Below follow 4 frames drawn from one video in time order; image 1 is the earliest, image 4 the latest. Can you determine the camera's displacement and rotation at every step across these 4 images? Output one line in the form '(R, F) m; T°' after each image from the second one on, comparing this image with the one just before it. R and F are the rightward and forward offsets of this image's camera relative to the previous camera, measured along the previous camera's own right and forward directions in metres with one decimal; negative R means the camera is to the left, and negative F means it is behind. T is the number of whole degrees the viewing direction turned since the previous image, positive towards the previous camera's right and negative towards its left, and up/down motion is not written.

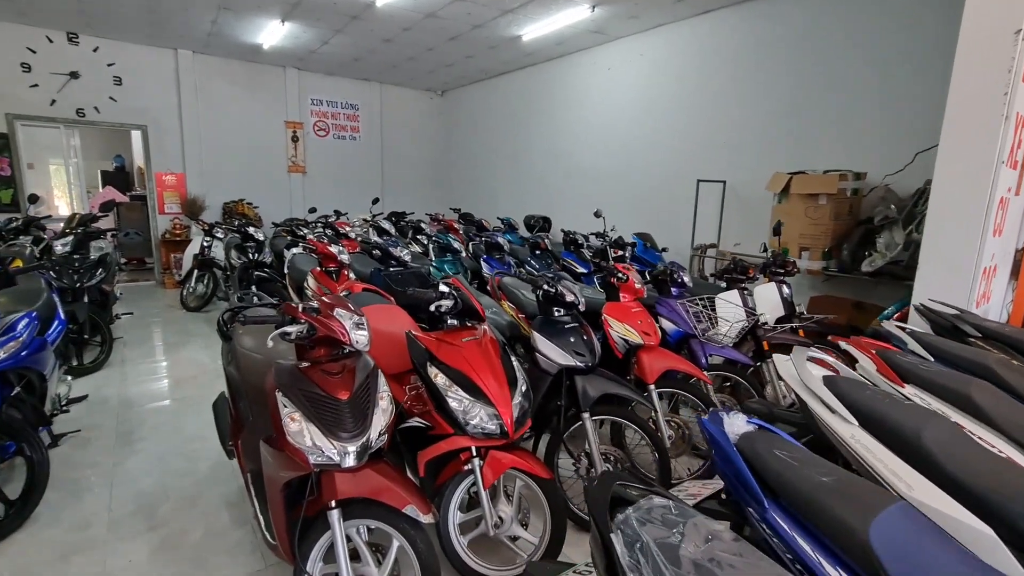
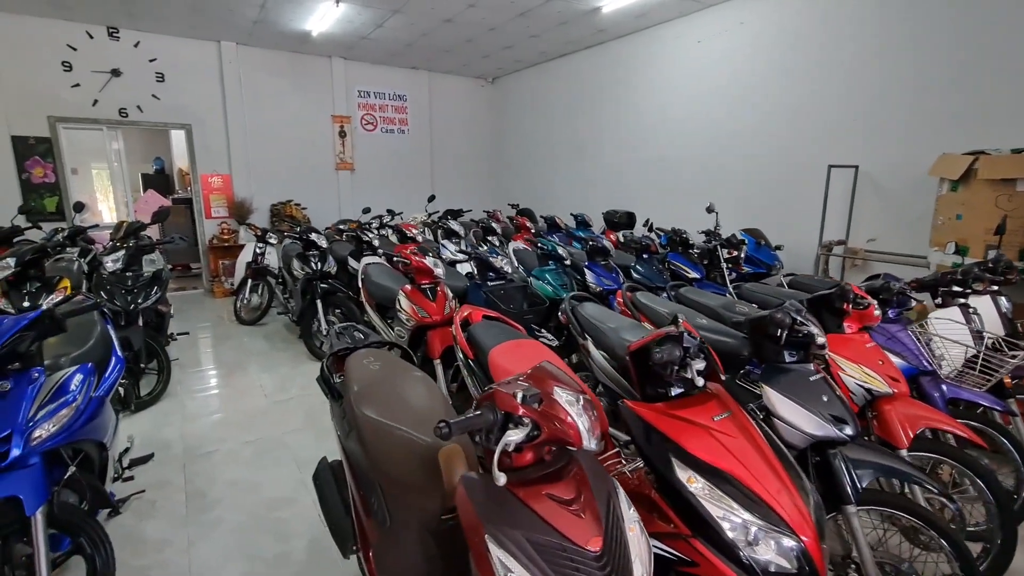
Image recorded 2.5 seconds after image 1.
(-0.5, +0.5) m; -3°
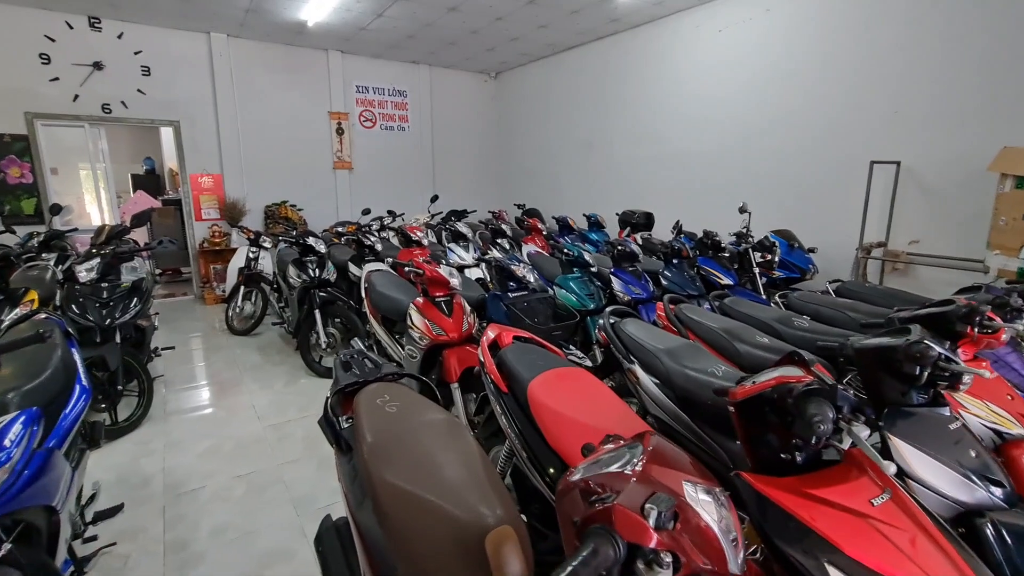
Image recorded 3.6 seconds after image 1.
(-0.1, +0.3) m; 0°
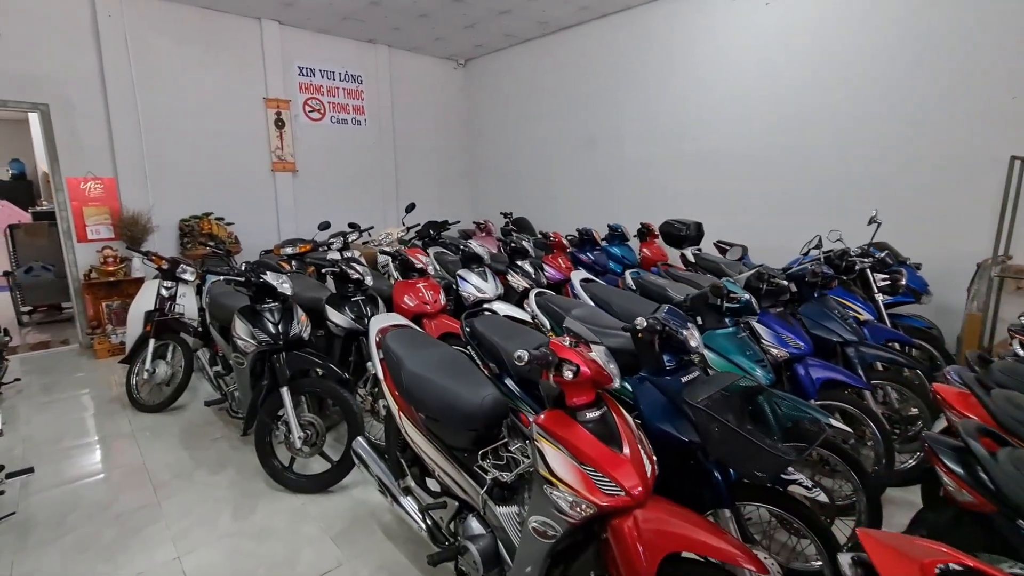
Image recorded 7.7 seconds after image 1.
(-0.6, +1.1) m; +8°
